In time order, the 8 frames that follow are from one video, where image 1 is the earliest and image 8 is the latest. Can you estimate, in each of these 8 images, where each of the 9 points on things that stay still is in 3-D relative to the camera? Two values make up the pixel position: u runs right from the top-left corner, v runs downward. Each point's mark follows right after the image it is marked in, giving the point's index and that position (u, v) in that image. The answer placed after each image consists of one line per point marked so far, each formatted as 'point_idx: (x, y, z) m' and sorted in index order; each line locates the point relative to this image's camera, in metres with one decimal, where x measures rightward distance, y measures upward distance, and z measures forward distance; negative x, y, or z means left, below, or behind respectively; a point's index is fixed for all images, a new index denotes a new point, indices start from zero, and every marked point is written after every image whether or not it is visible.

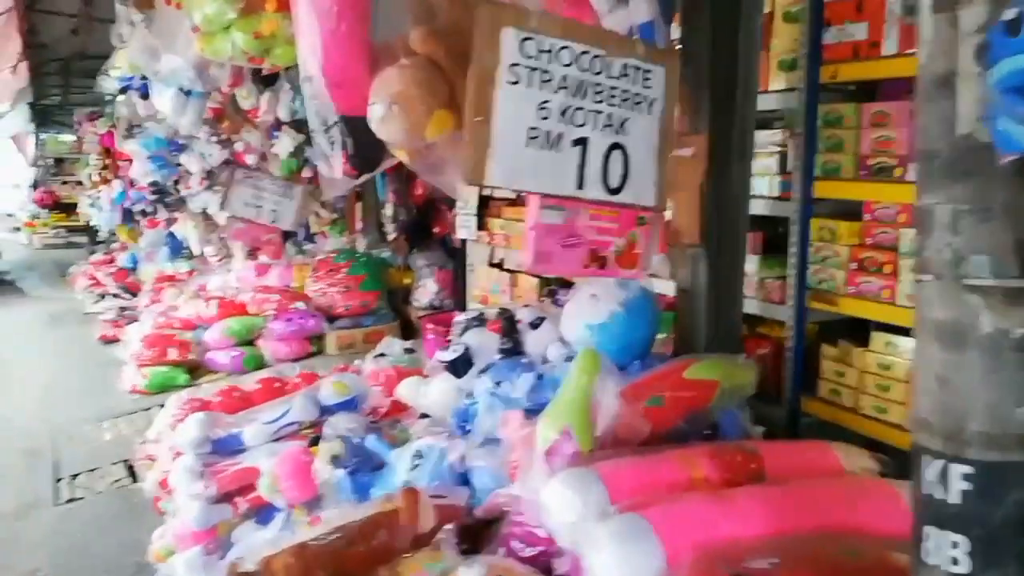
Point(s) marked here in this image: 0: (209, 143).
0: (-1.4, +0.7, +3.9) m
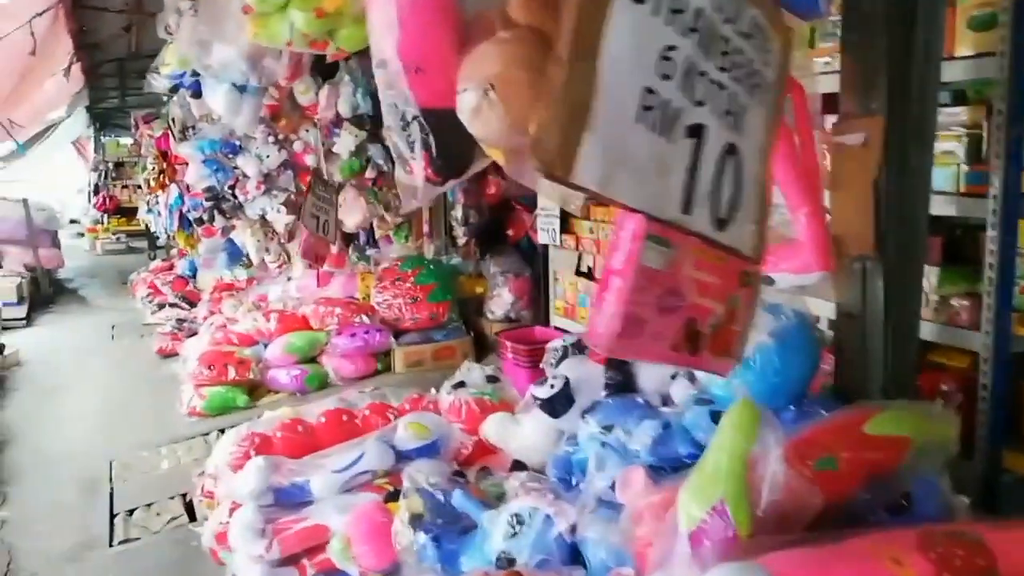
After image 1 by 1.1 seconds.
0: (-1.1, +0.6, +3.6) m
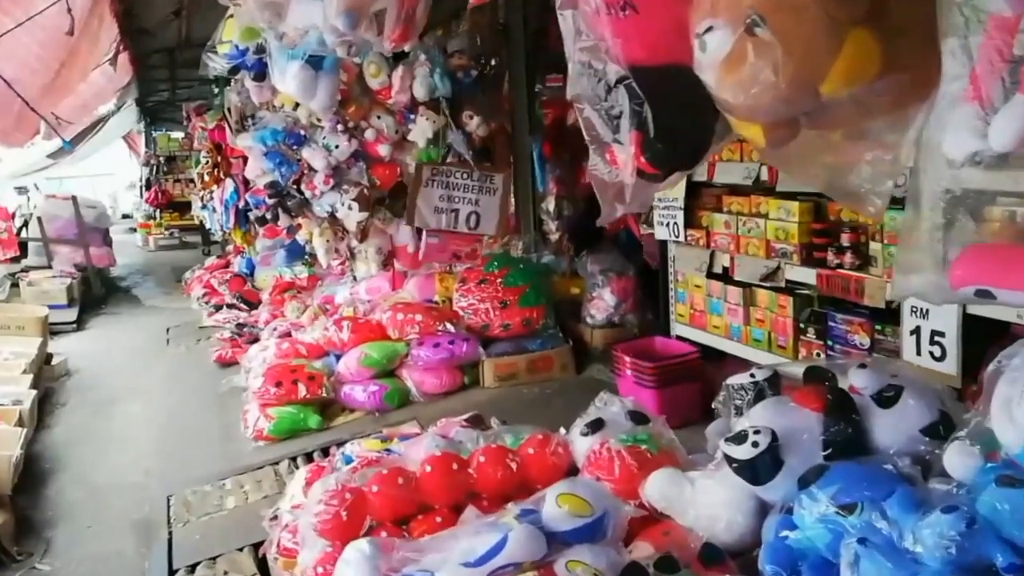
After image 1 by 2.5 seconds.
0: (-0.7, +0.6, +3.2) m
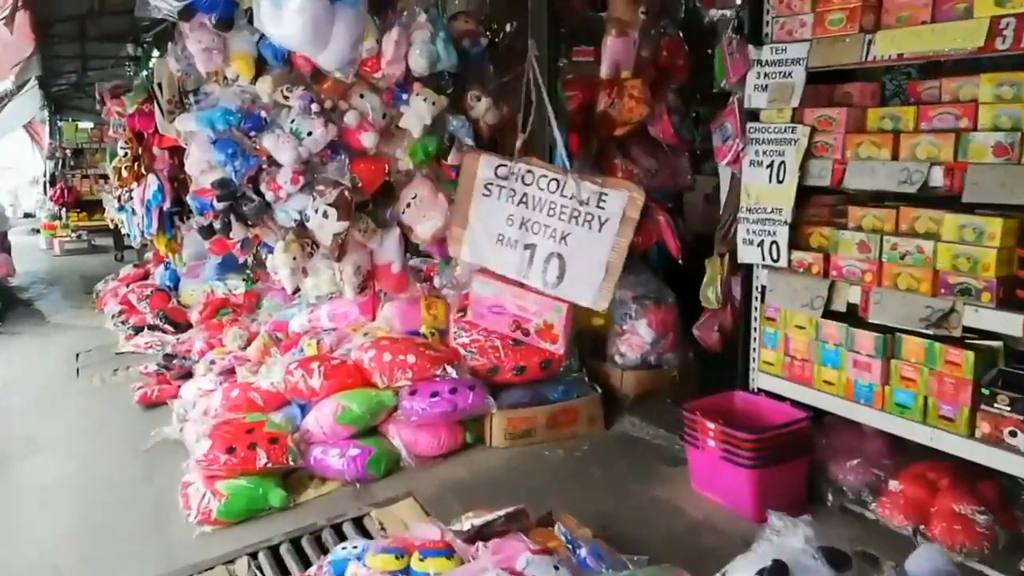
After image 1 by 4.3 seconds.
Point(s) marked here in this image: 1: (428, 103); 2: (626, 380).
0: (-0.6, +0.5, +2.5) m
1: (-0.3, +0.6, +2.6) m
2: (+0.4, -0.3, +2.7) m
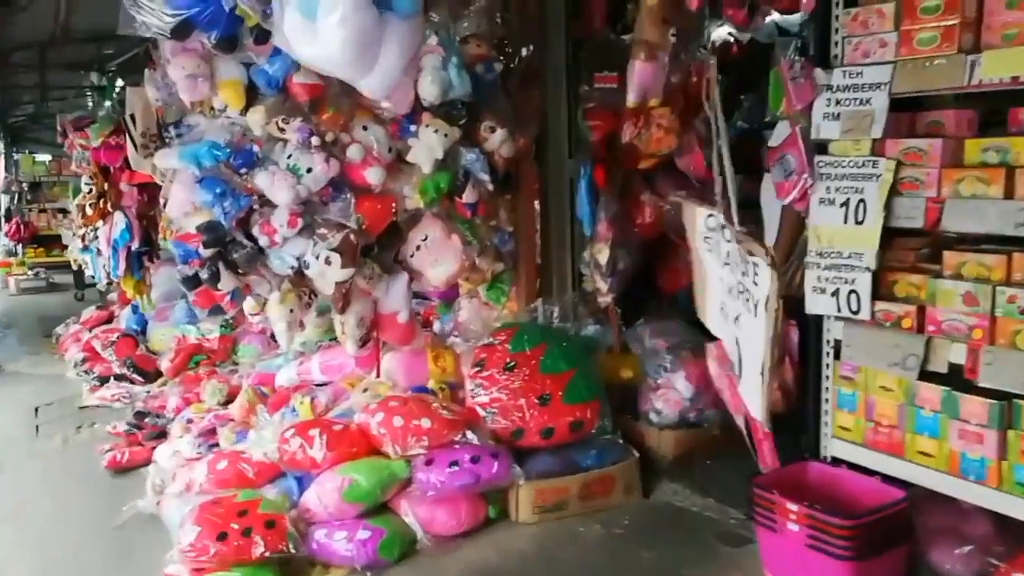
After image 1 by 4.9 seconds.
0: (-0.5, +0.4, +2.2) m
1: (-0.2, +0.4, +2.3) m
2: (+0.4, -0.4, +2.5) m
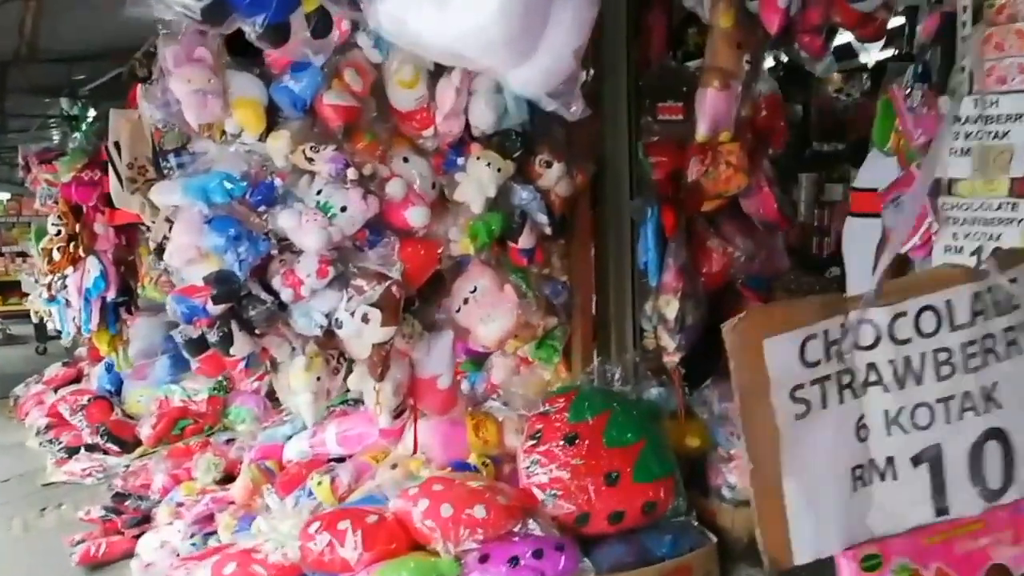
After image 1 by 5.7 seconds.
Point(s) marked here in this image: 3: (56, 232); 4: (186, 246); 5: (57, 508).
0: (-0.4, +0.2, +1.8) m
1: (0.0, +0.3, +1.9) m
2: (+0.6, -0.6, +2.1) m
3: (-2.1, +0.3, +3.9) m
4: (-0.7, +0.1, +1.9) m
5: (-1.8, -0.8, +3.3) m
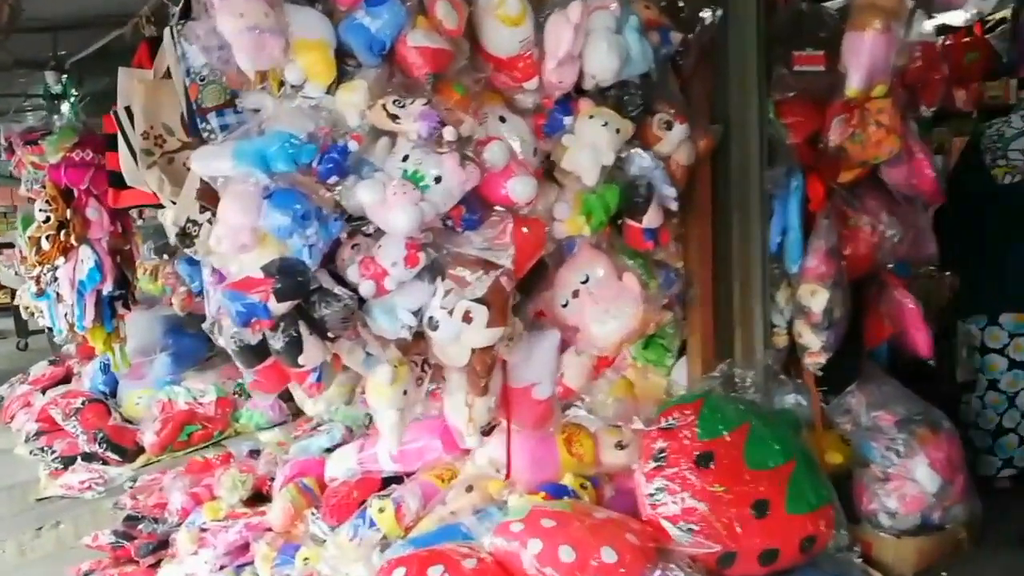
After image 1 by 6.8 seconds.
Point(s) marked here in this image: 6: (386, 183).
0: (-0.1, +0.2, +1.4) m
1: (+0.2, +0.3, +1.6) m
2: (+0.8, -0.6, +1.7) m
3: (-2.0, +0.3, +3.5) m
4: (-0.5, +0.1, +1.5) m
5: (-1.6, -0.8, +2.9) m
6: (-0.2, +0.2, +1.4) m
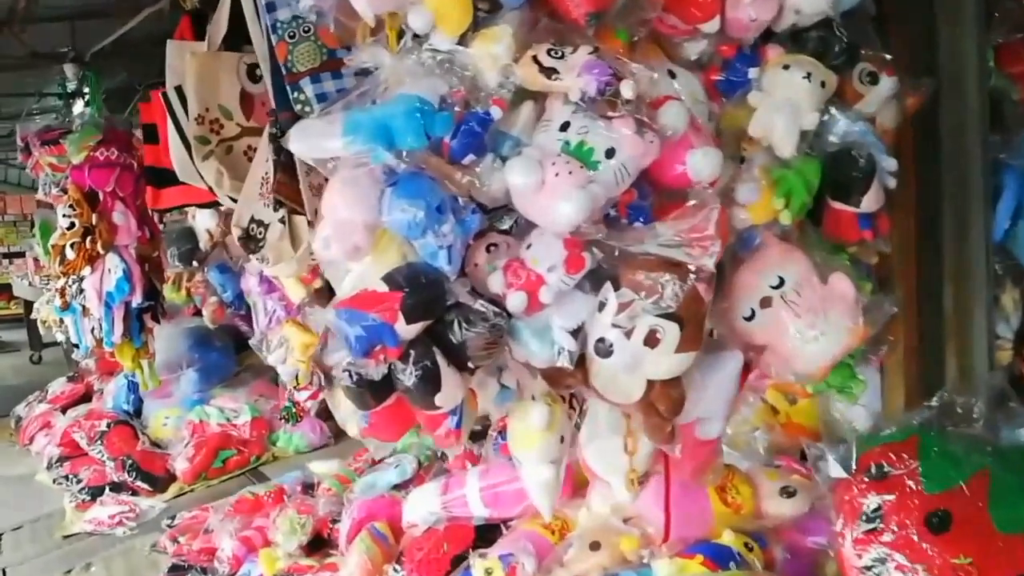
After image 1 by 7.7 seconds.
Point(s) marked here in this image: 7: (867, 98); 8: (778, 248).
0: (+0.1, +0.2, +1.1) m
1: (+0.5, +0.3, +1.2) m
2: (+1.1, -0.6, +1.3) m
3: (-1.7, +0.2, +3.2) m
4: (-0.2, +0.1, +1.1) m
5: (-1.3, -0.8, +2.5) m
6: (0.0, +0.2, +1.1) m
7: (+0.6, +0.3, +1.3) m
8: (+0.4, +0.1, +1.3) m
